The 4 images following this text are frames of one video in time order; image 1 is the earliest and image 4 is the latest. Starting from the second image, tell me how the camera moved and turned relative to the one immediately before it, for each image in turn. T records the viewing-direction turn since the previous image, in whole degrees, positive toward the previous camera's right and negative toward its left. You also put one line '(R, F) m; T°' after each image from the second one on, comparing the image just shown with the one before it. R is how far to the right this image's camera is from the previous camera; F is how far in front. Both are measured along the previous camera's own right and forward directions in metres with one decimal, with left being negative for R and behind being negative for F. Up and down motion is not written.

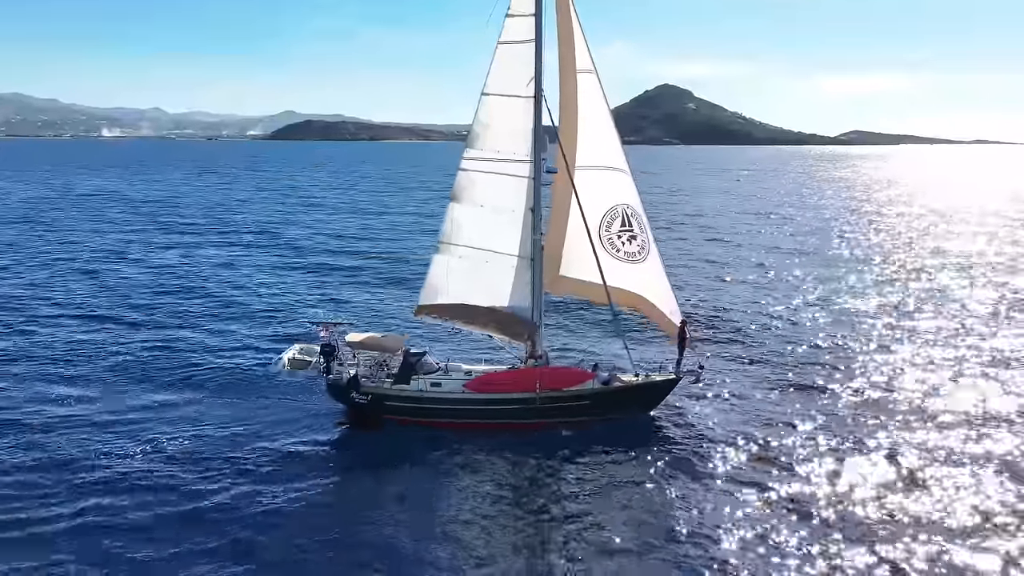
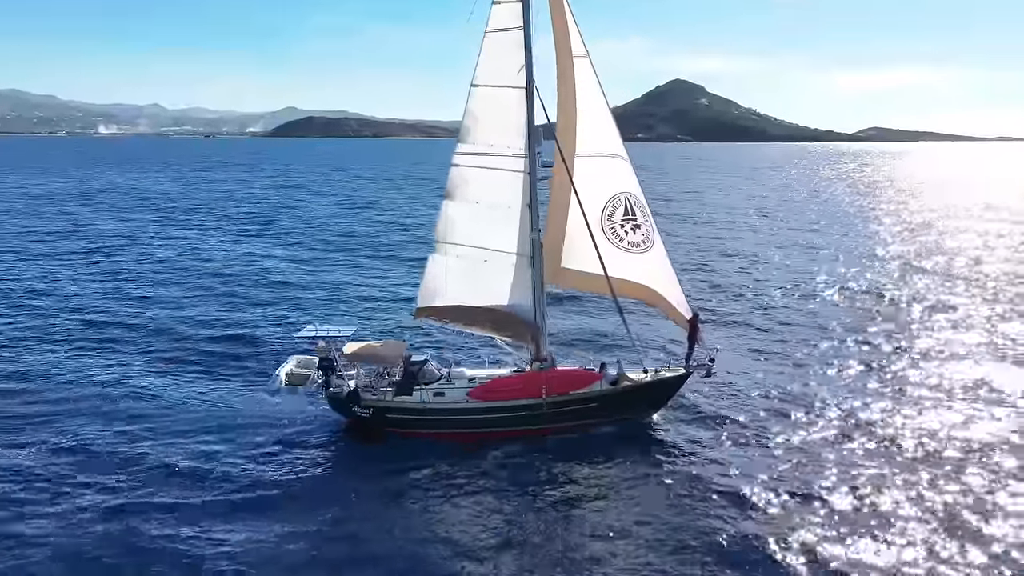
(-0.1, +1.0) m; 0°
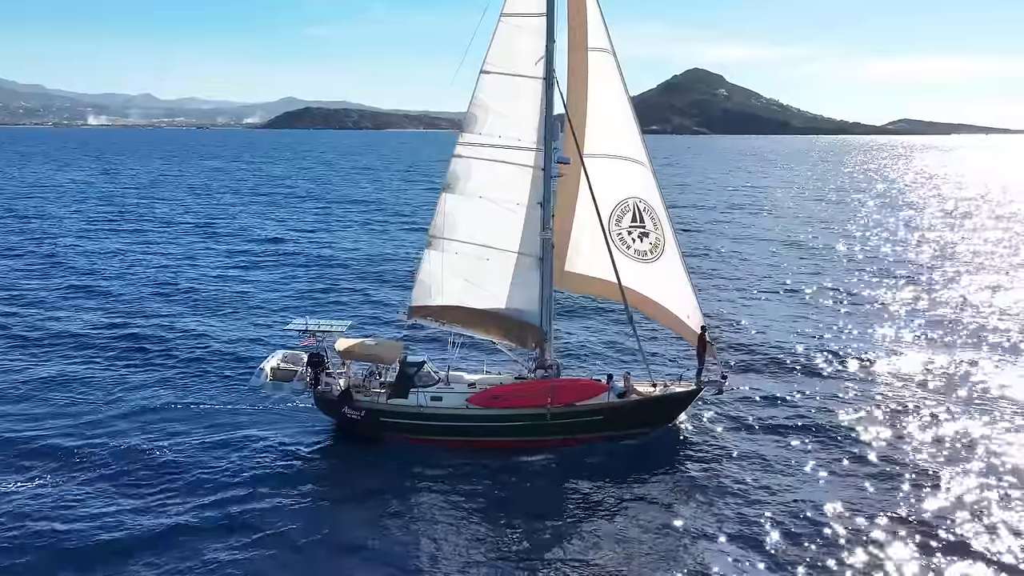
(-0.2, +2.0) m; 0°
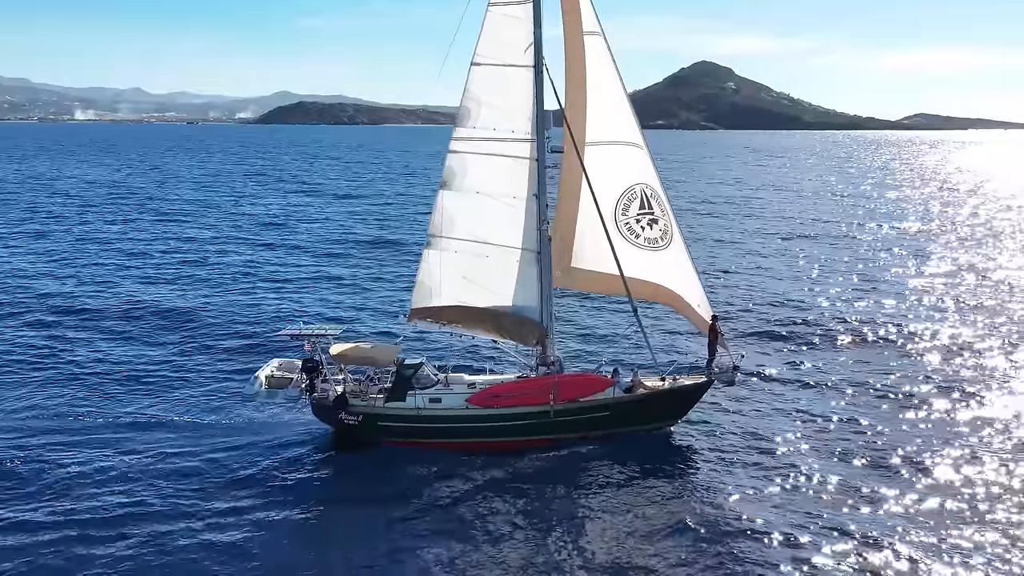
(-0.2, +1.2) m; 0°
